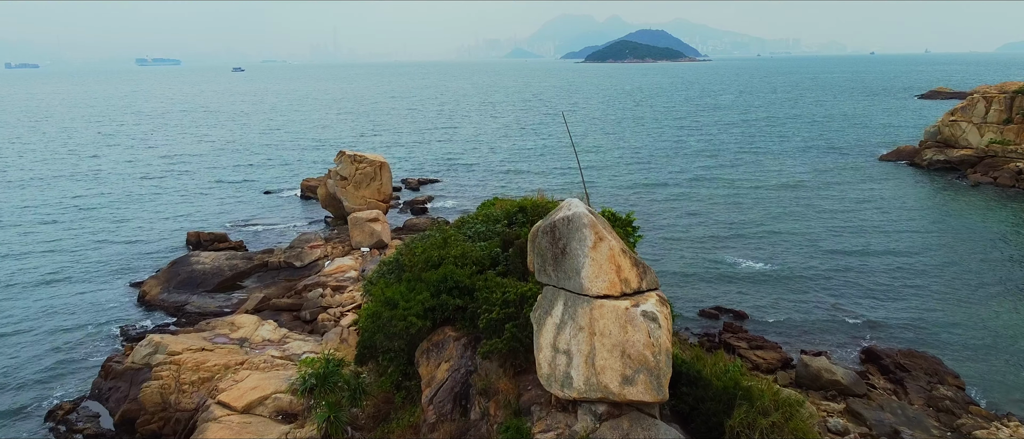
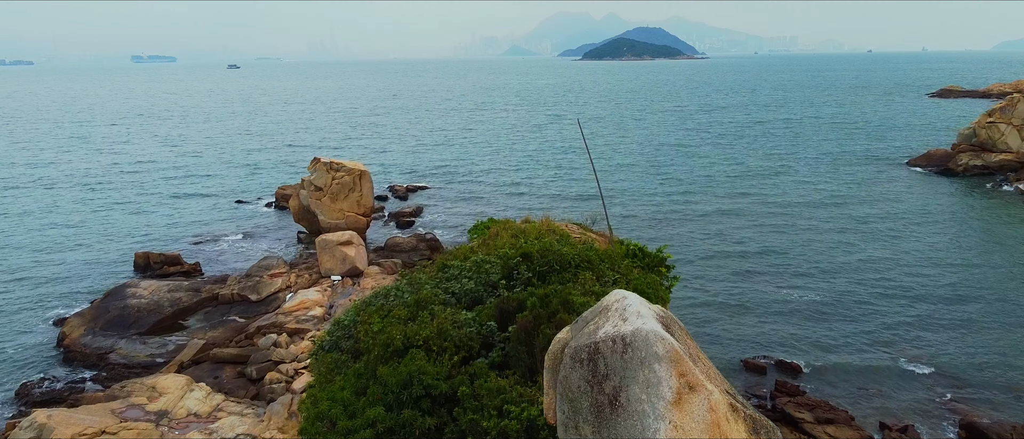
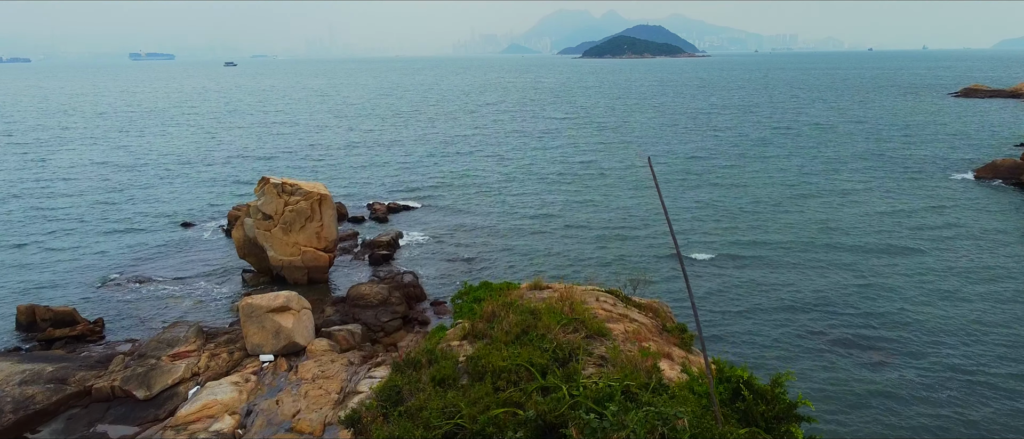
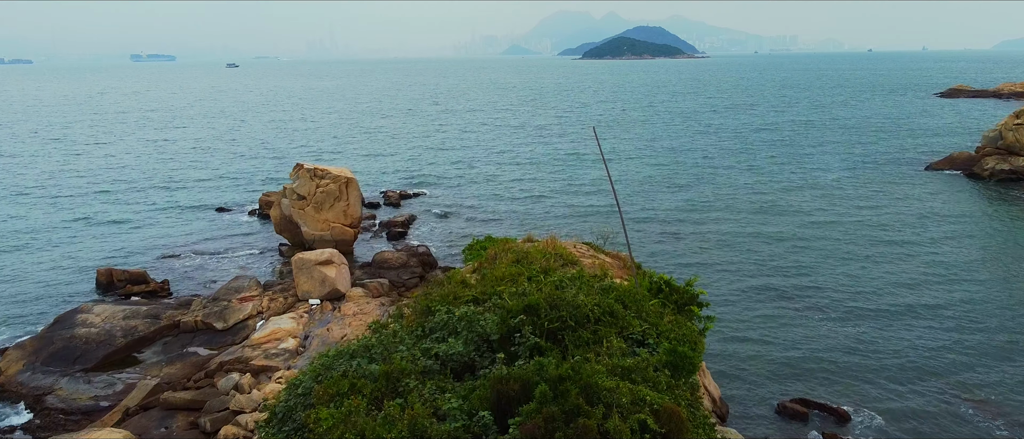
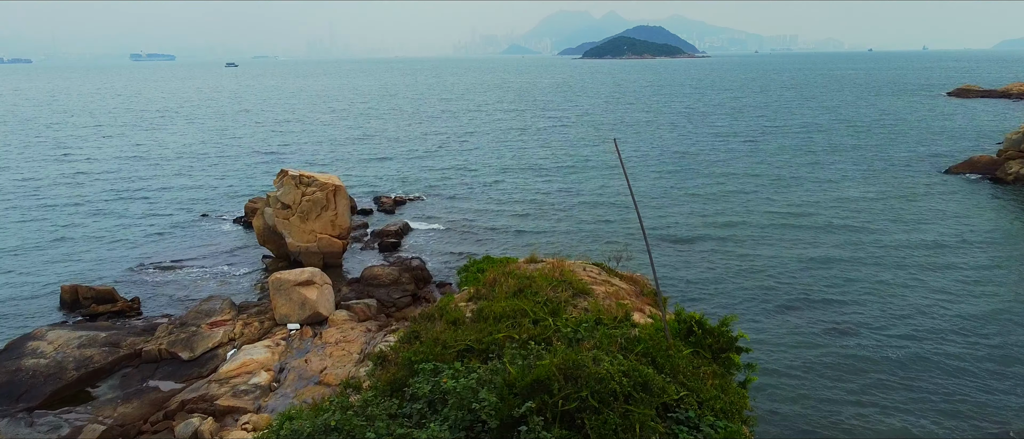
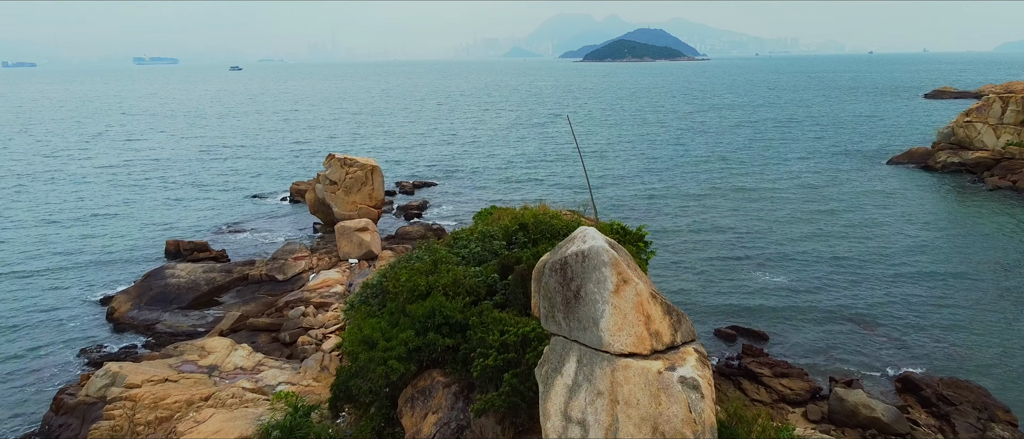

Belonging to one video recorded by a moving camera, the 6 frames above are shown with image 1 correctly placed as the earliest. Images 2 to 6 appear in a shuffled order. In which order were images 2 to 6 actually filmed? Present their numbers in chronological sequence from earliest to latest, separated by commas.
6, 2, 4, 5, 3
